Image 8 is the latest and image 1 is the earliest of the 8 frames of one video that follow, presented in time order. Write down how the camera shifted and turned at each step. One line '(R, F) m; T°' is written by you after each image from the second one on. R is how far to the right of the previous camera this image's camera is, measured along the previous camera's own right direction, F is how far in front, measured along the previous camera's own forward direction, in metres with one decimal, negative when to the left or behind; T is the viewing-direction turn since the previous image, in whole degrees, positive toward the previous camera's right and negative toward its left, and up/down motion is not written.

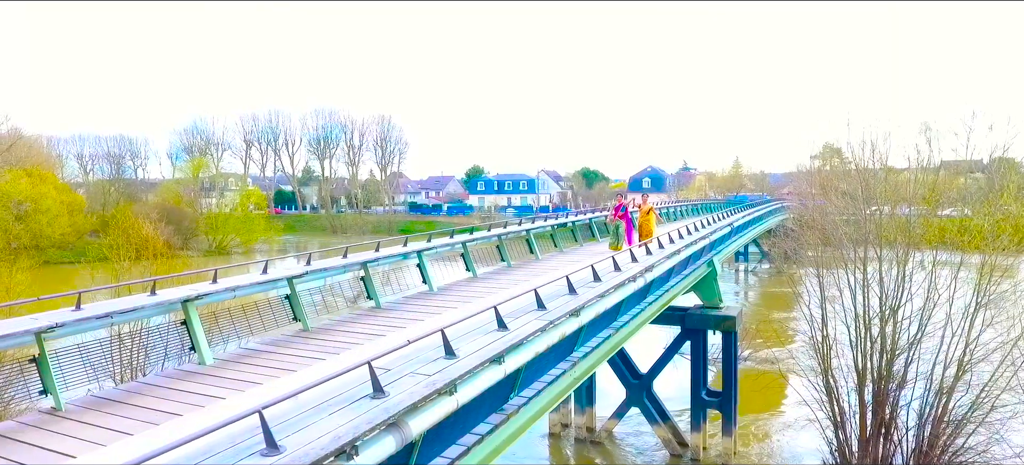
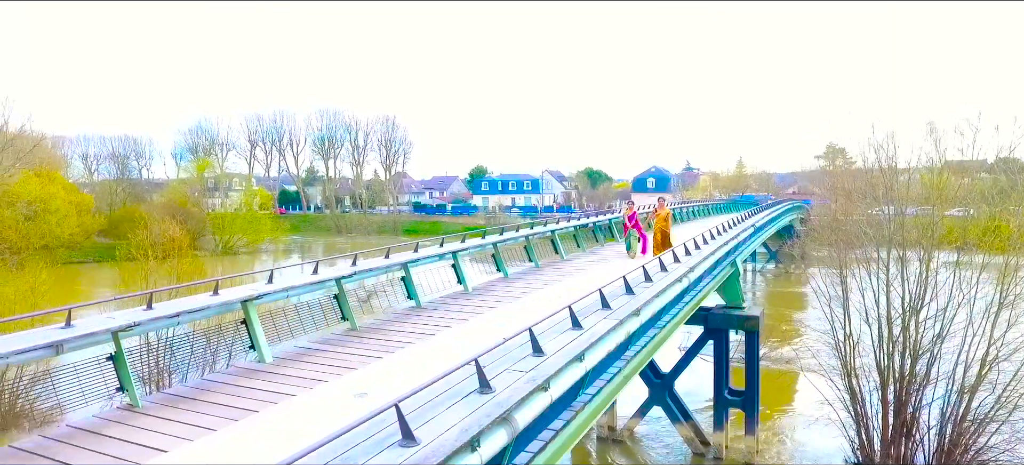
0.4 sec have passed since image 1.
(-0.3, -0.1) m; 0°
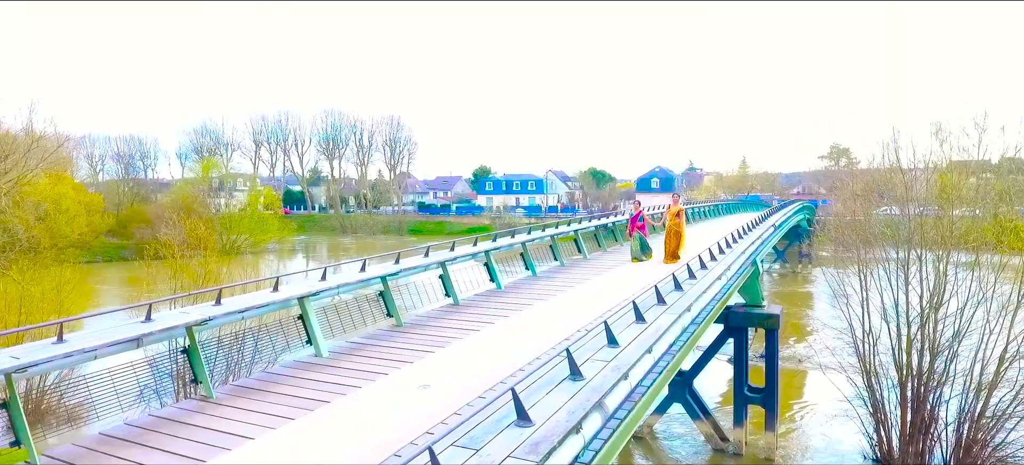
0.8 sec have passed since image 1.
(-0.3, -0.2) m; 0°
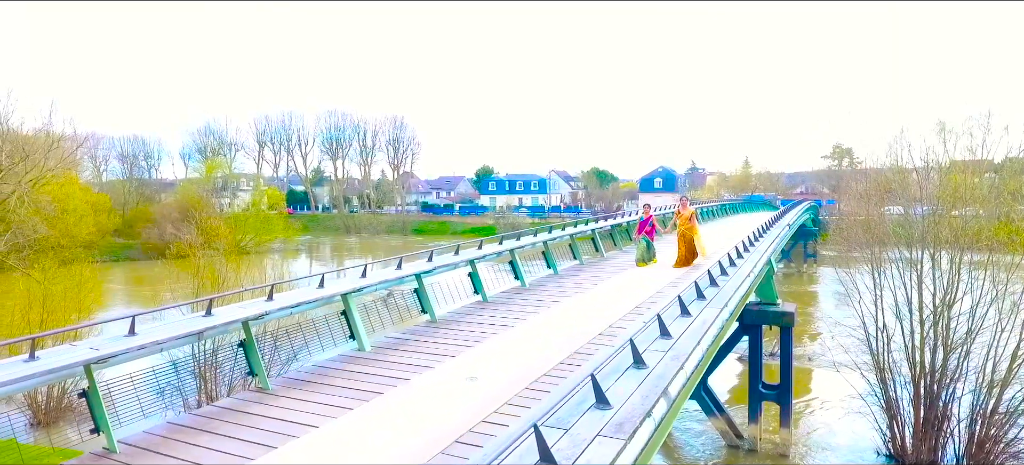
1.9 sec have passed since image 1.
(-0.3, -0.1) m; 0°
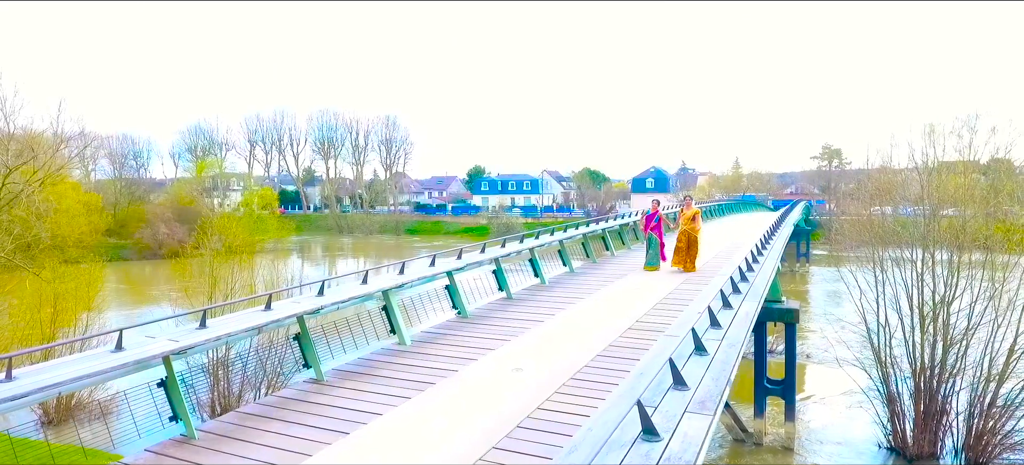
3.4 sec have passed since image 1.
(-0.3, -0.2) m; +1°
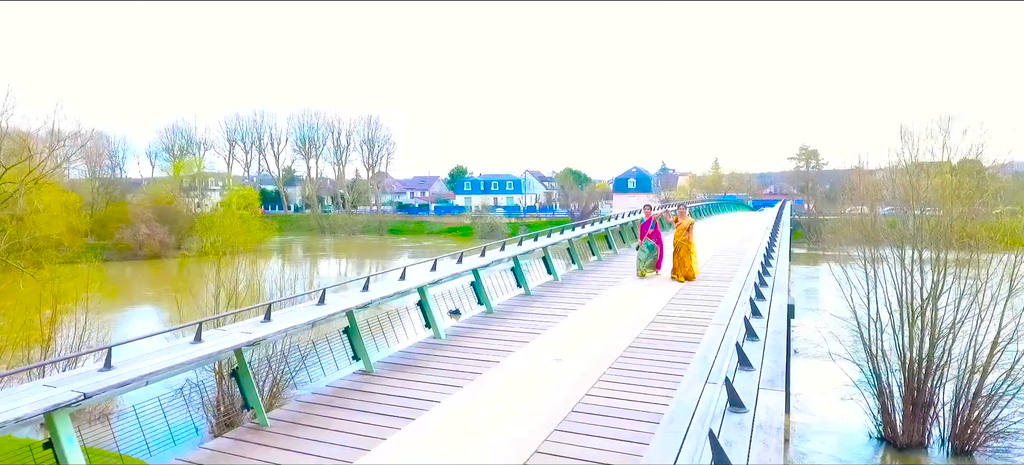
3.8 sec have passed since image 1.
(-0.4, -0.2) m; +2°
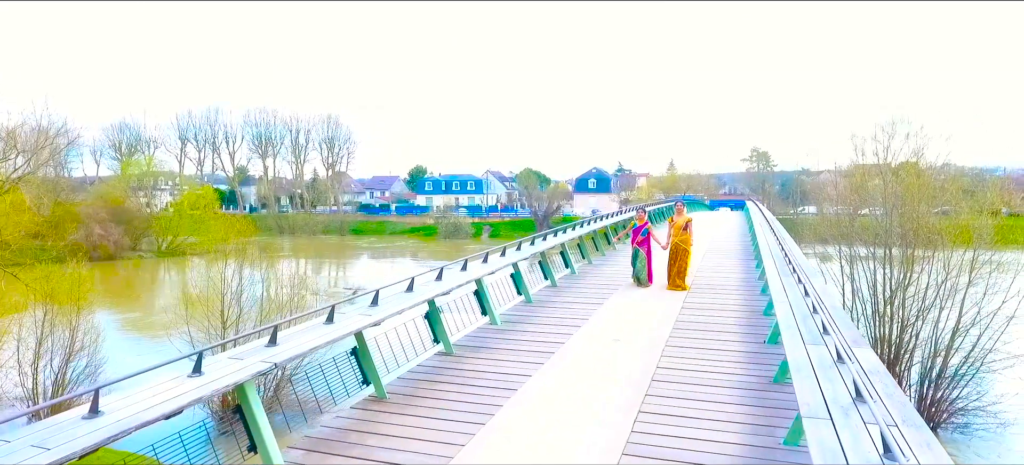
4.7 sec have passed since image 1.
(-0.8, -0.4) m; +4°
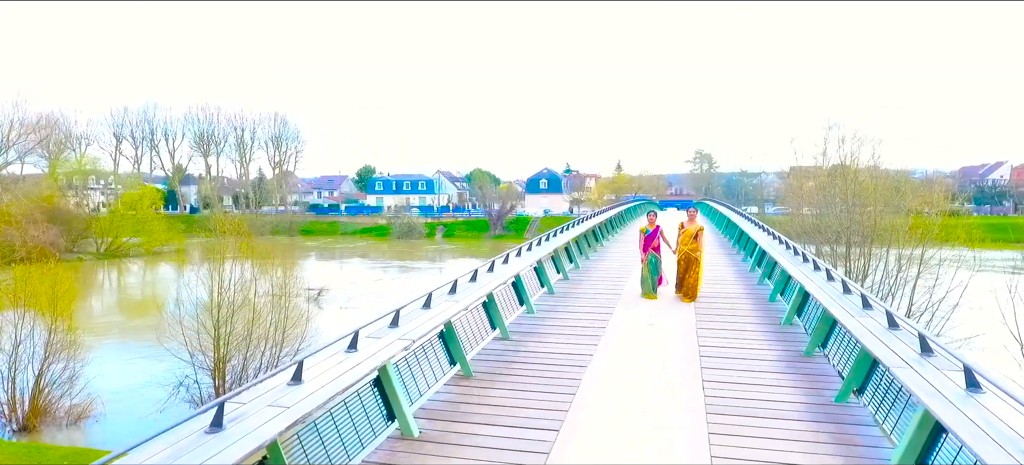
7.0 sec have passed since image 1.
(-0.8, -0.4) m; +5°
